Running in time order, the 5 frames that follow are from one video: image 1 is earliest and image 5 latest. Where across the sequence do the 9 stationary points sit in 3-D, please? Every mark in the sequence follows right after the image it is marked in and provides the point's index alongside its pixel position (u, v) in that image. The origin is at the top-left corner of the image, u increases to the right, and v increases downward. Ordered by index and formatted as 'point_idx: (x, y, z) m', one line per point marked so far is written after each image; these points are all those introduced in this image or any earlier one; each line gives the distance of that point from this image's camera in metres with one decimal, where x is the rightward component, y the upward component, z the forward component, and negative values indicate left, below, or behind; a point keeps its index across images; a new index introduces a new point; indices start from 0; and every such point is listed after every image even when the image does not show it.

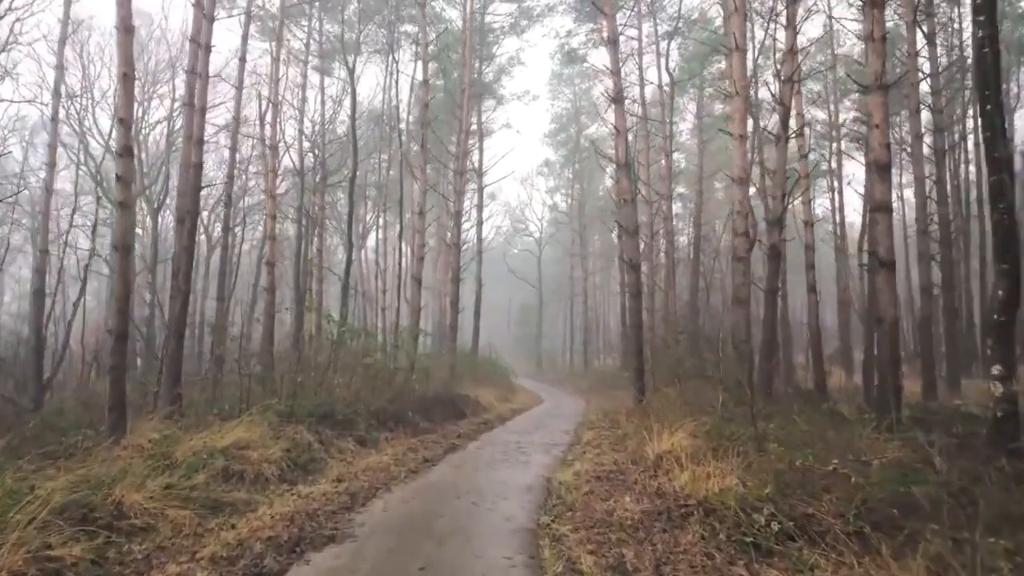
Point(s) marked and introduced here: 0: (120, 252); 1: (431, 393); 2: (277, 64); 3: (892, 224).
0: (-4.7, +0.4, +8.4) m
1: (-1.5, -1.9, +12.9) m
2: (-6.6, +6.2, +19.8) m
3: (+4.1, +0.7, +7.6) m
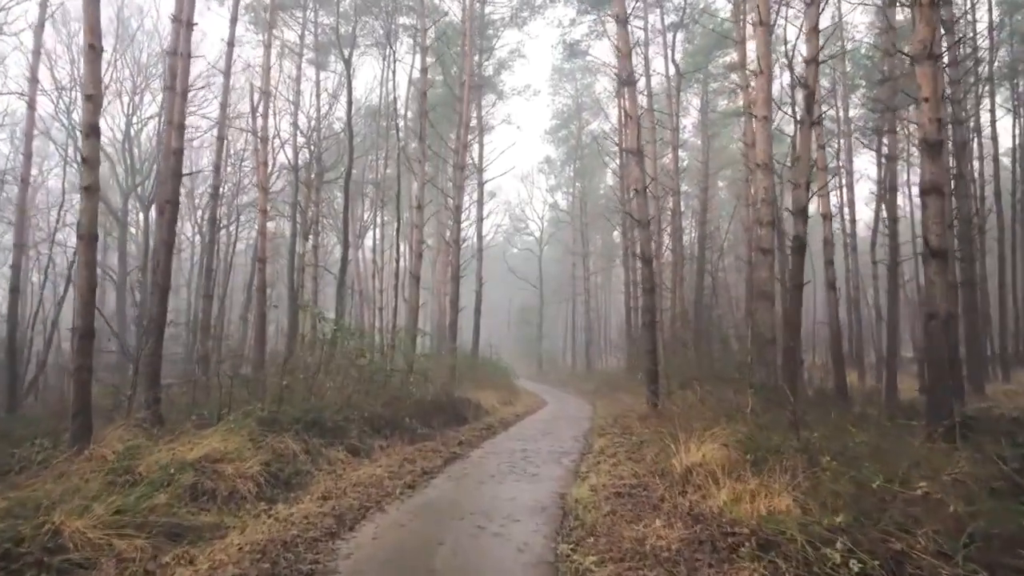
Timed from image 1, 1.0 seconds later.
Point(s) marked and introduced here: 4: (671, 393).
0: (-4.6, +0.5, +7.6) m
1: (-1.4, -1.9, +12.1) m
2: (-6.6, +6.3, +19.0) m
3: (+4.2, +0.8, +6.8) m
4: (+2.7, -1.8, +11.8) m
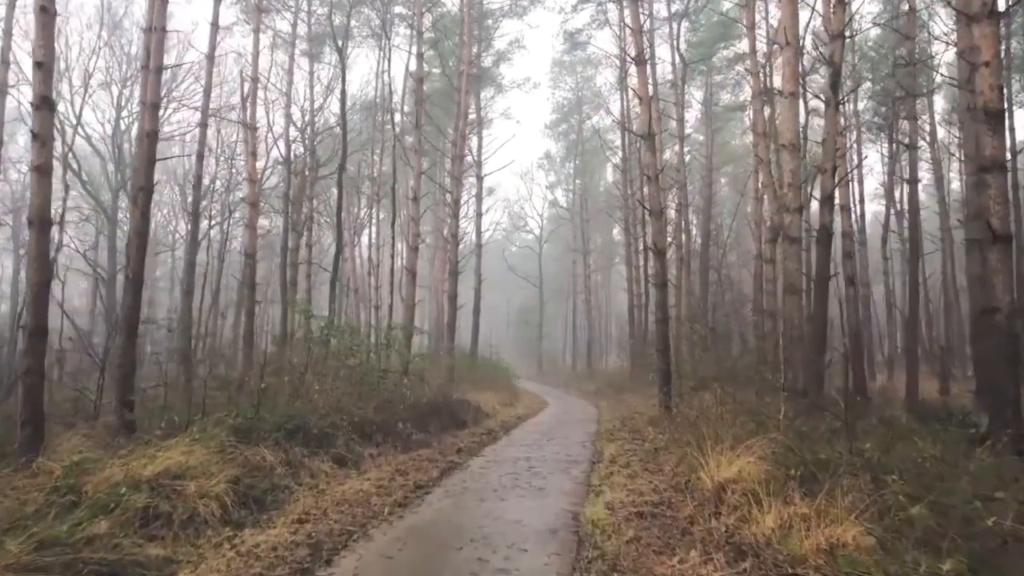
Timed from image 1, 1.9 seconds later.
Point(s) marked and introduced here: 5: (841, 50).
0: (-4.6, +0.6, +6.7) m
1: (-1.4, -1.8, +11.3) m
2: (-6.6, +6.4, +18.1) m
3: (+4.2, +0.9, +6.0) m
4: (+2.7, -1.7, +11.0) m
5: (+4.7, +3.4, +10.0) m
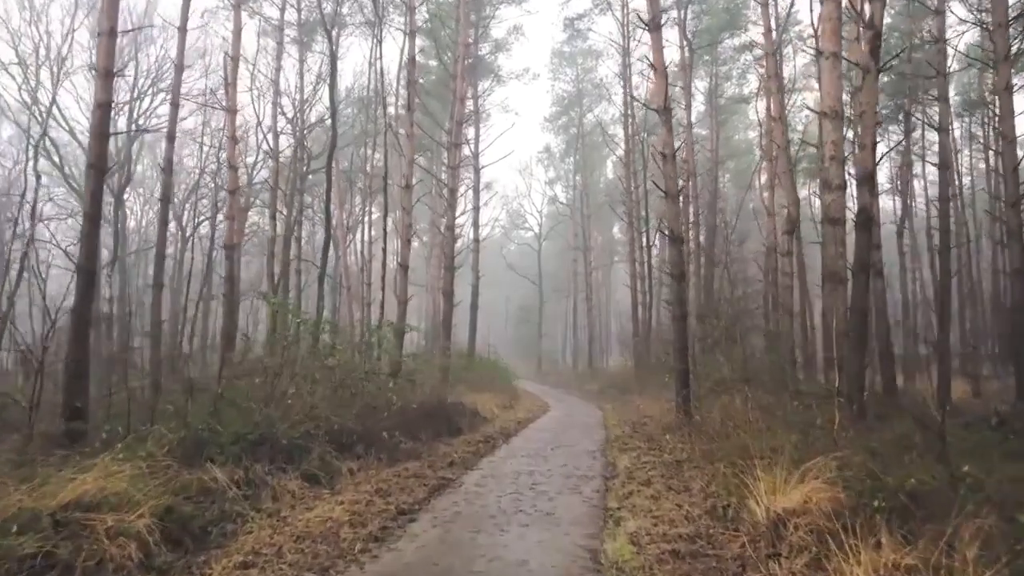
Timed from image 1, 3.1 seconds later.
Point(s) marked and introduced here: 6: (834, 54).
0: (-4.5, +0.7, +5.6) m
1: (-1.4, -1.7, +10.2) m
2: (-6.6, +6.5, +17.0) m
3: (+4.2, +1.0, +4.9) m
4: (+2.7, -1.6, +9.9) m
5: (+4.7, +3.5, +8.9) m
6: (+3.4, +2.5, +7.5) m
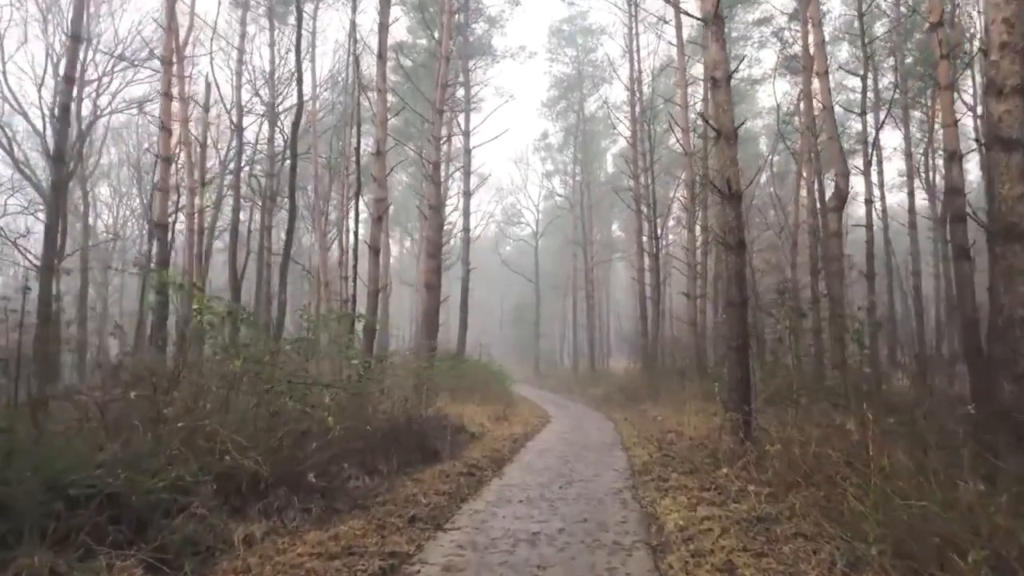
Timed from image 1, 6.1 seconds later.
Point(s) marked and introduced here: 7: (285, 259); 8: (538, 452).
0: (-4.6, +0.9, +2.9) m
1: (-1.5, -1.4, +7.5) m
2: (-6.7, +6.7, +14.4) m
3: (+4.2, +1.2, +2.3) m
4: (+2.6, -1.3, +7.3) m
5: (+4.6, +3.8, +6.3) m
6: (+3.4, +2.8, +4.9) m
7: (-5.8, +0.8, +18.1) m
8: (+0.4, -2.3, +9.7) m
